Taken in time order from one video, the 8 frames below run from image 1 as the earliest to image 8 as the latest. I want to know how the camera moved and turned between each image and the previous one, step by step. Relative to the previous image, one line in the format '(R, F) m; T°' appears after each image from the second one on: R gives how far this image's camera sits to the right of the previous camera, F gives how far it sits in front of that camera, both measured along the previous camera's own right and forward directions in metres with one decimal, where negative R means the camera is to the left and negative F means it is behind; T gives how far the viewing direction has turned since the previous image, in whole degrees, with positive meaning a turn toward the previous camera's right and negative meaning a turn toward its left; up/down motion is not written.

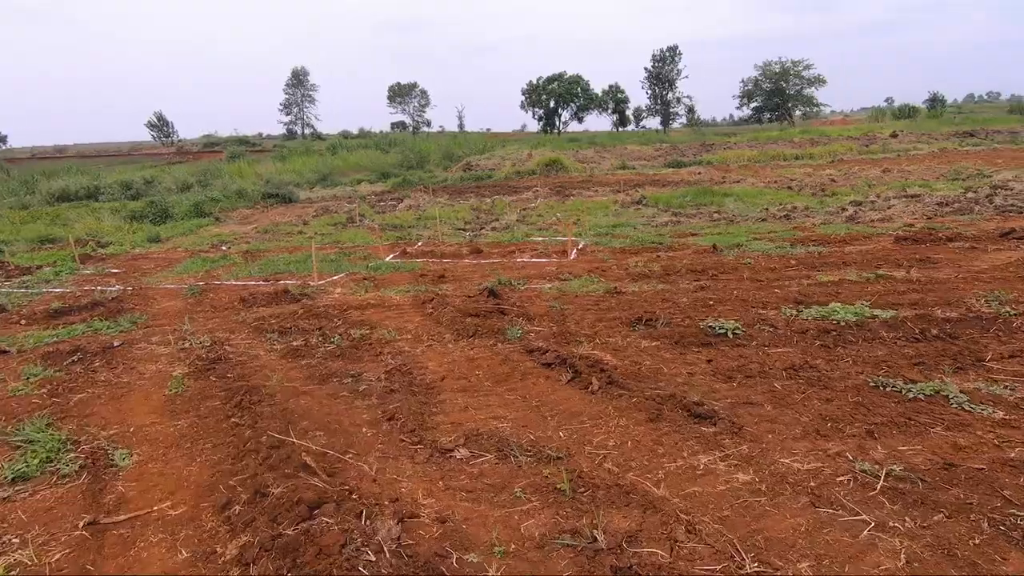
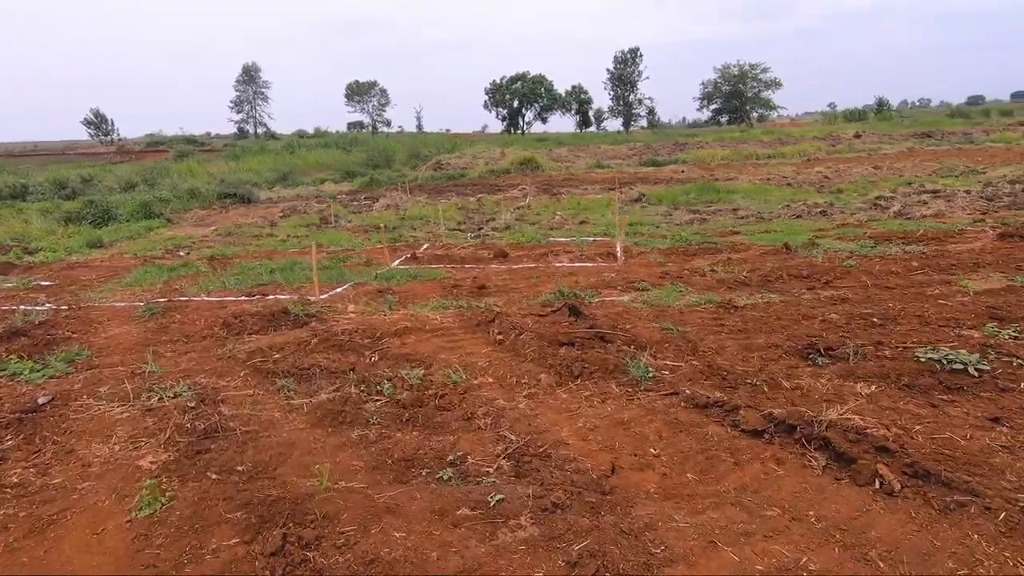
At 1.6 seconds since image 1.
(-1.2, +1.8) m; +4°
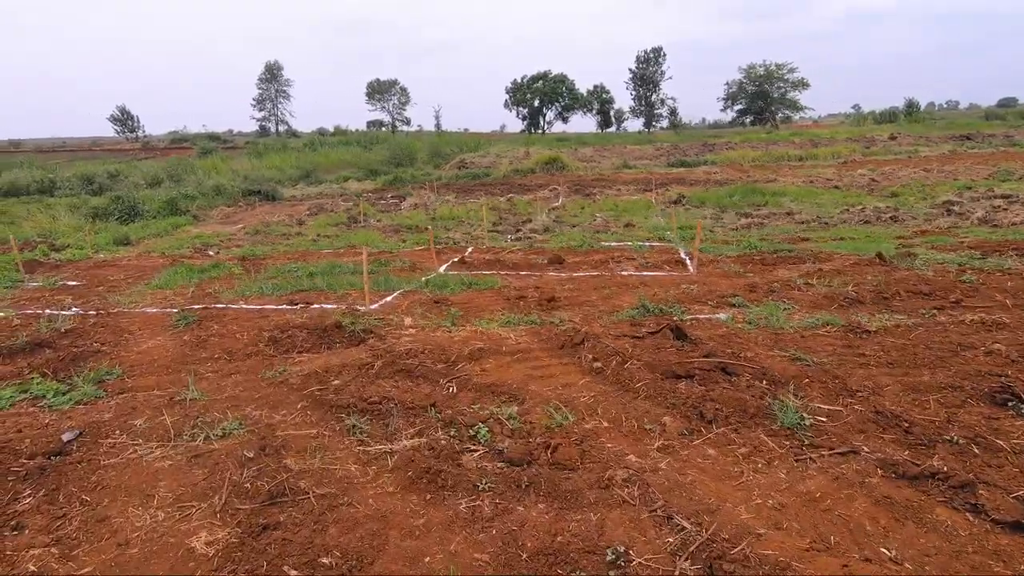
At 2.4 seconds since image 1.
(-0.7, +0.7) m; -2°
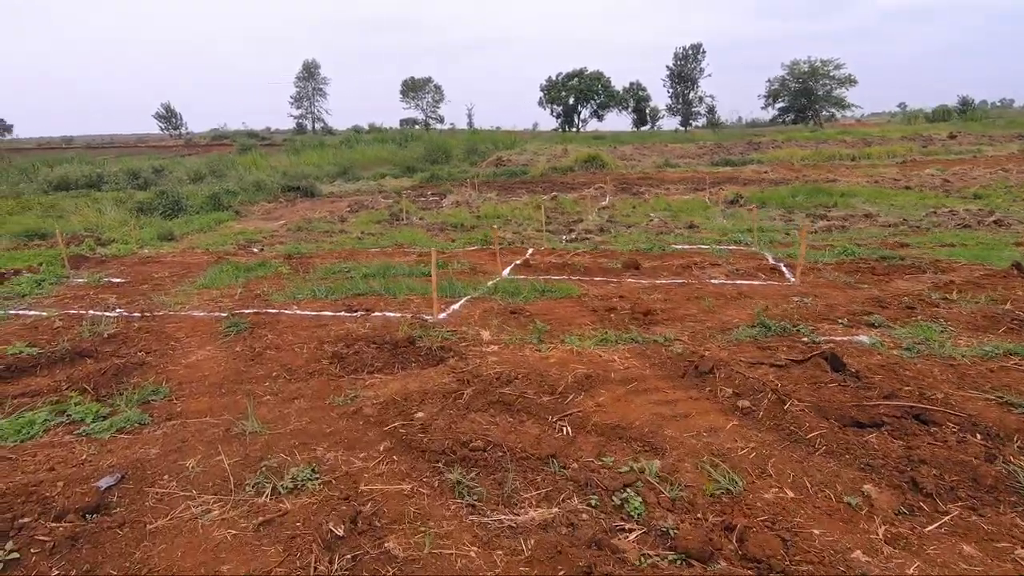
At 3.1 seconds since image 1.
(-0.6, +0.7) m; -3°
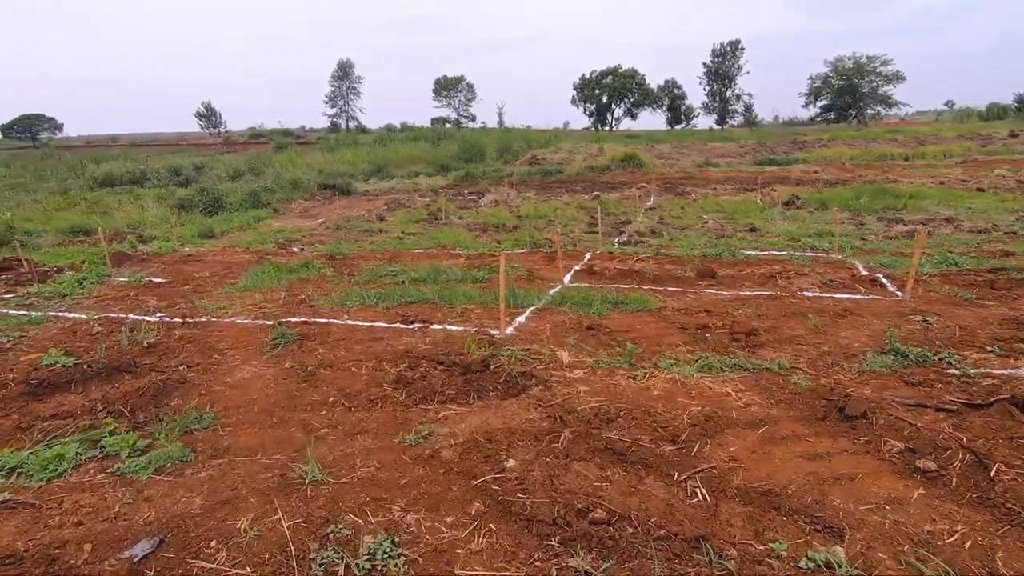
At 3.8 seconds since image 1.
(-0.4, +0.6) m; -3°
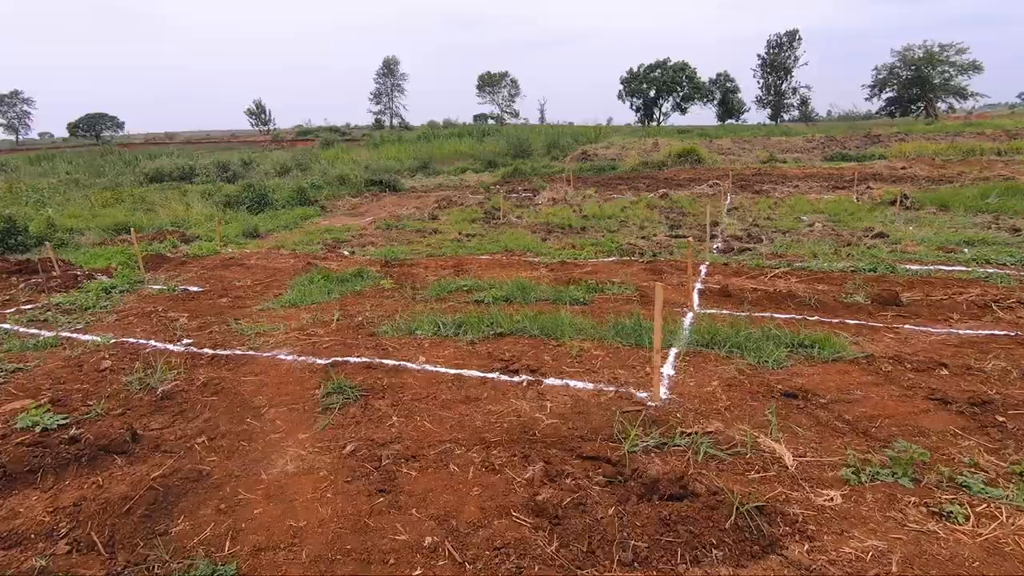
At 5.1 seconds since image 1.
(-0.8, +1.5) m; -4°
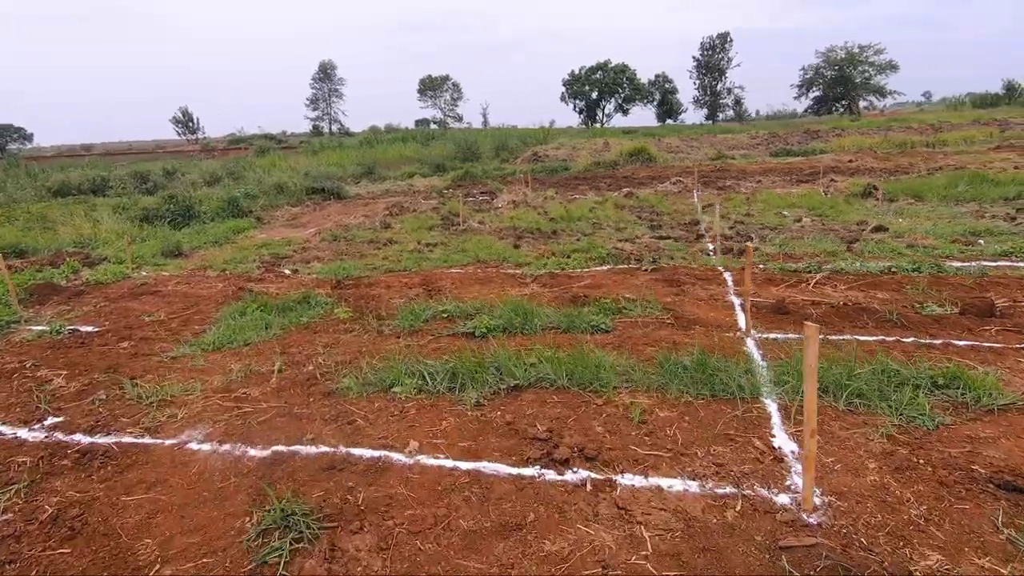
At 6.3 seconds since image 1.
(-0.4, +1.4) m; +5°
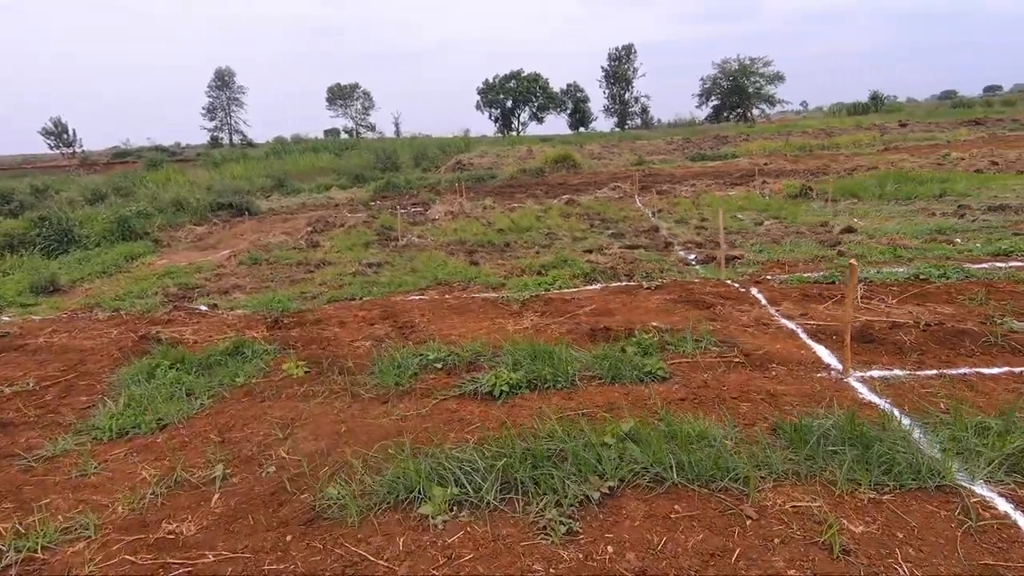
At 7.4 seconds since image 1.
(-0.7, +1.2) m; +8°
